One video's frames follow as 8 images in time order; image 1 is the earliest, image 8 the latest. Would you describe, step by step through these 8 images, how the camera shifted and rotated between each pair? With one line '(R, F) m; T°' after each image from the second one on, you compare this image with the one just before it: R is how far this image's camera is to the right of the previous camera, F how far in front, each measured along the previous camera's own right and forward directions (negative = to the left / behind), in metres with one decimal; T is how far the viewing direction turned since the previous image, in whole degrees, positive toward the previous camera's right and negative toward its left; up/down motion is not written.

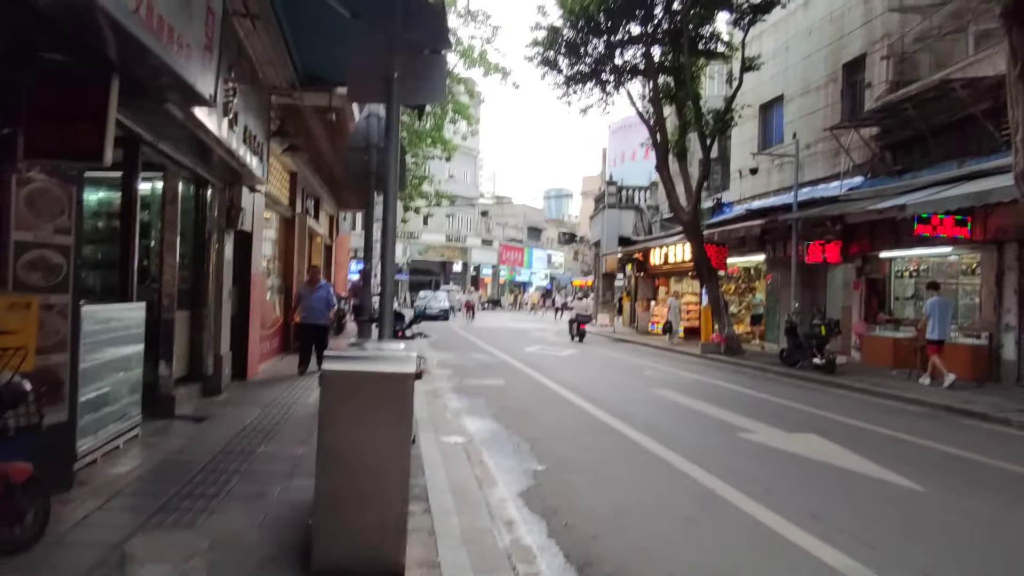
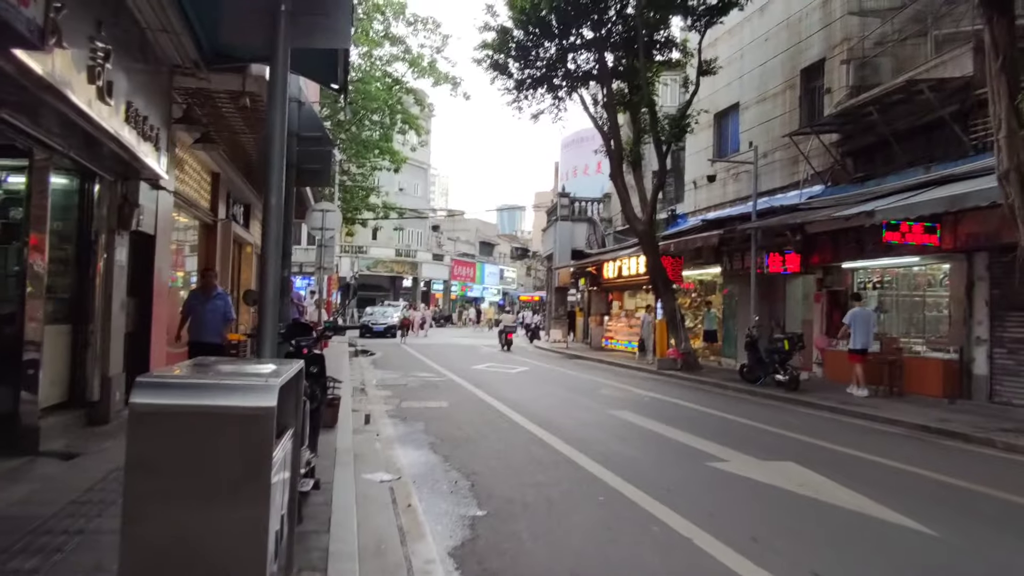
(+0.1, +1.1) m; +3°
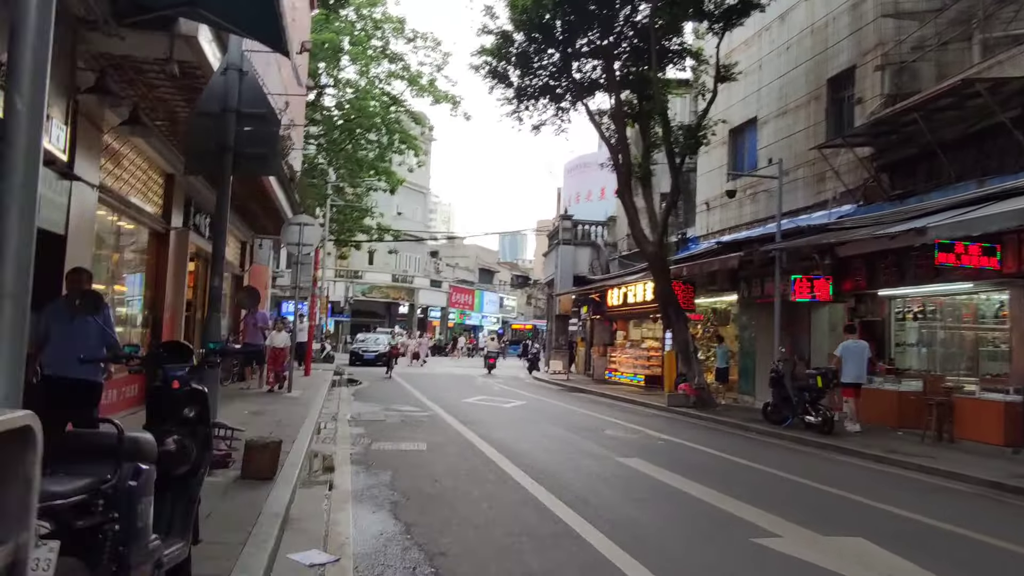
(+0.1, +1.7) m; 0°
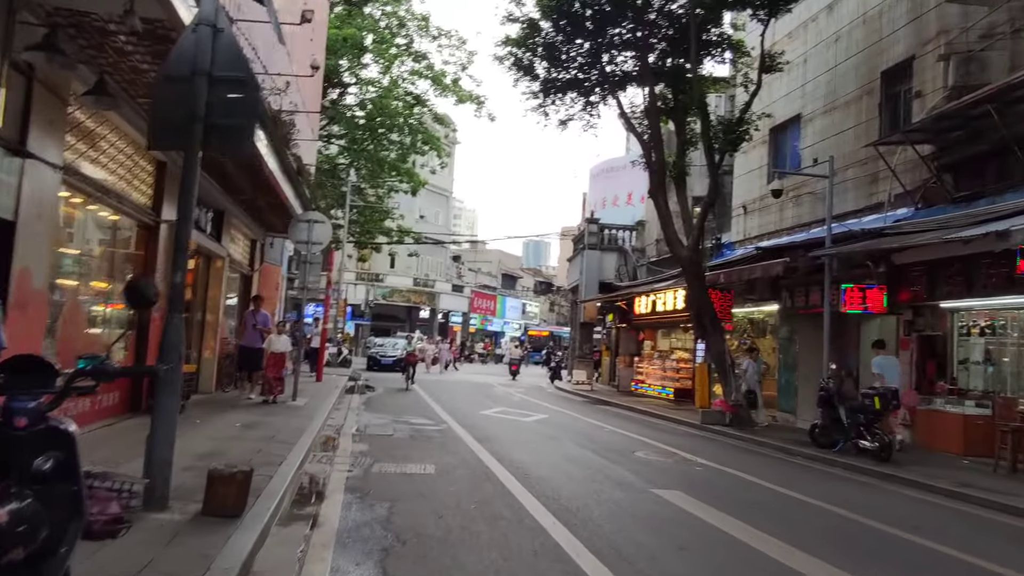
(0.0, +1.2) m; -2°
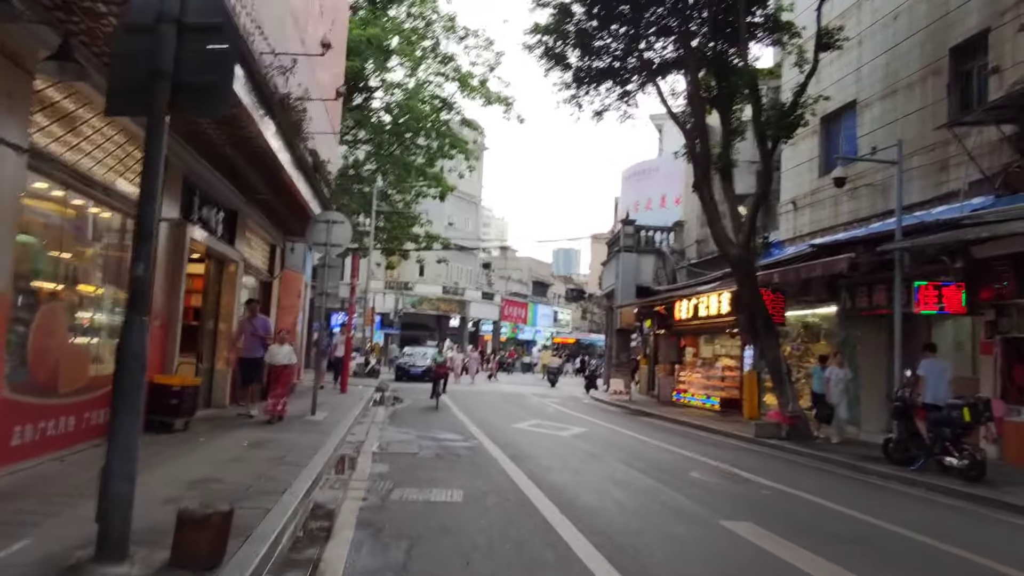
(-0.1, +1.2) m; -2°
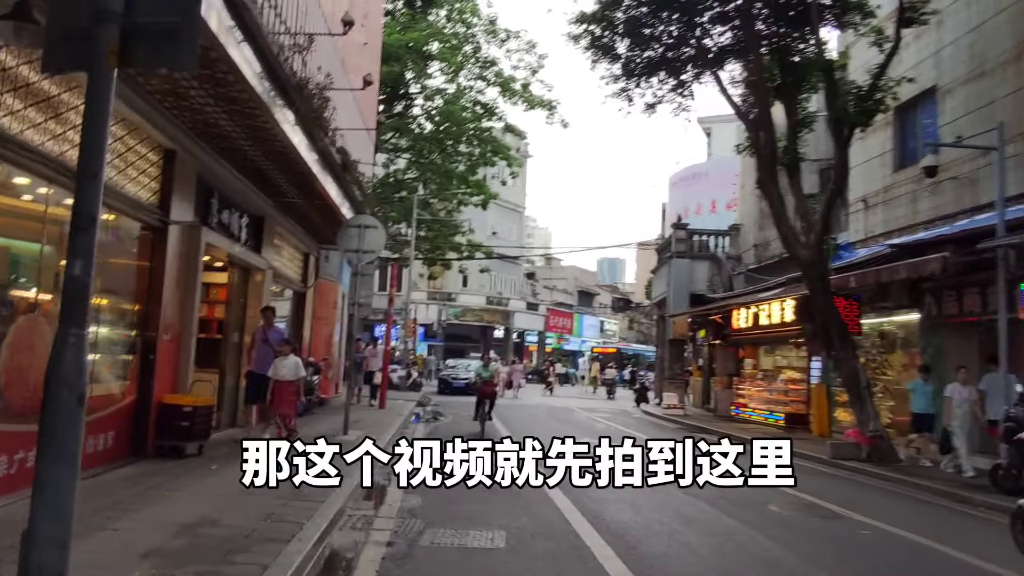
(0.0, +1.2) m; -3°
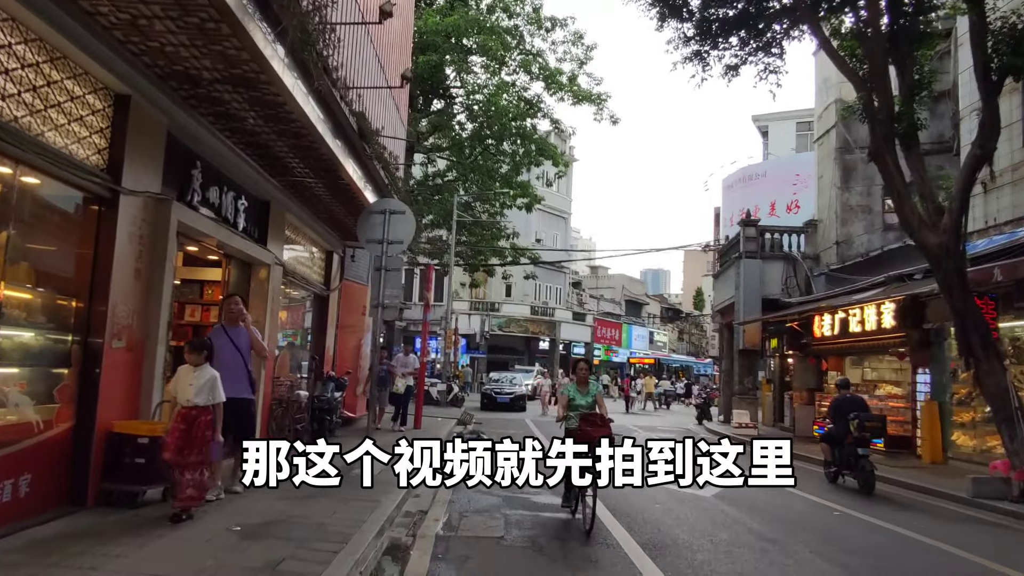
(-0.2, +2.4) m; -3°
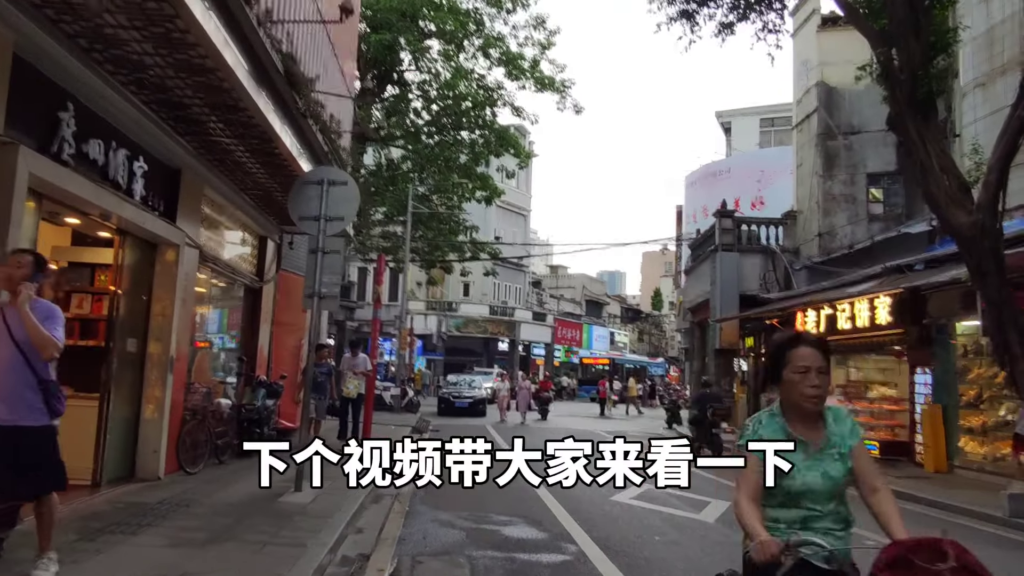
(-0.1, +1.8) m; +3°
